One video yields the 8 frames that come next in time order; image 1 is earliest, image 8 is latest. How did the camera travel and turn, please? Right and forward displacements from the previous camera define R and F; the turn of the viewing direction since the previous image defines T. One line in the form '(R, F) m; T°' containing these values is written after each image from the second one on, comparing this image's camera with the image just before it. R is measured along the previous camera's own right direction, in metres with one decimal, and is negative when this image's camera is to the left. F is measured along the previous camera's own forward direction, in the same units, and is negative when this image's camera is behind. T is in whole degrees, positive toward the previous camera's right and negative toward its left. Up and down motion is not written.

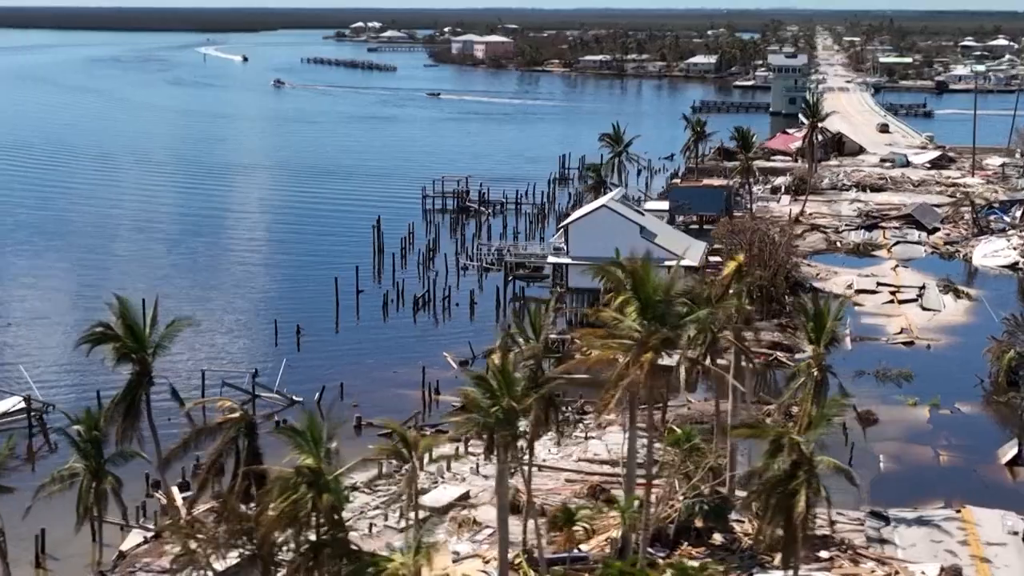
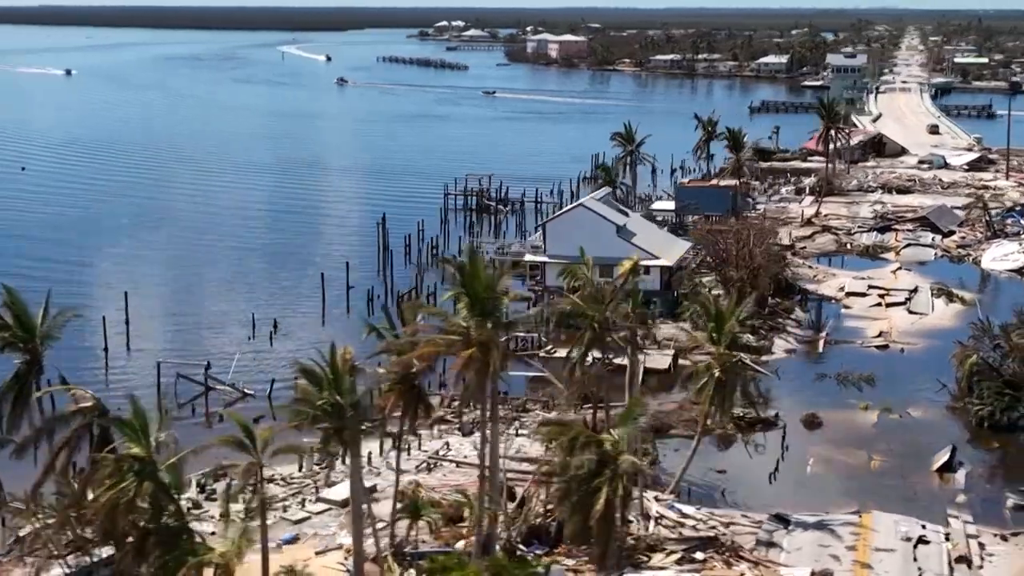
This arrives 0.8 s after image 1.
(+3.0, 0.0) m; -3°
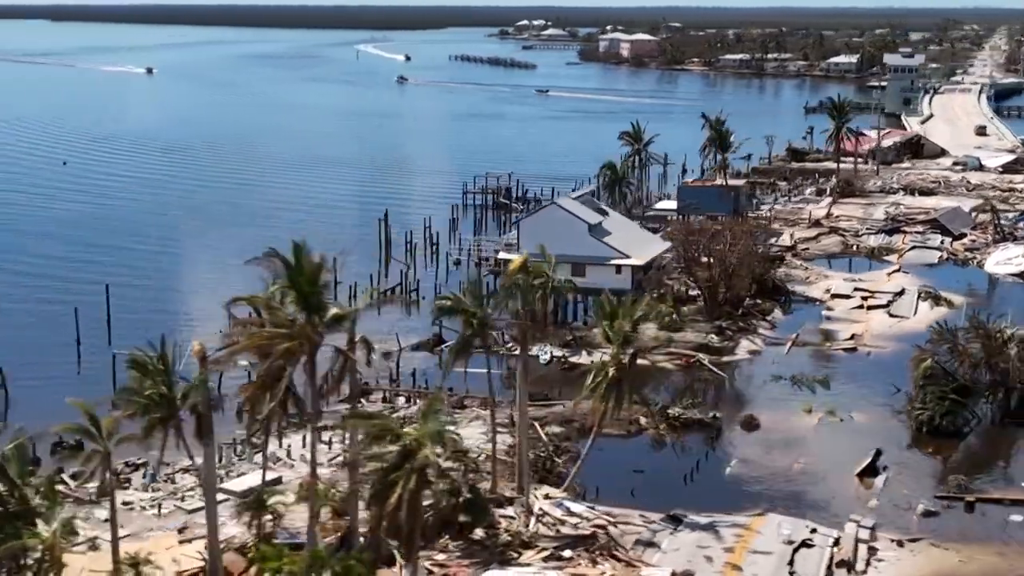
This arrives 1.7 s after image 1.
(+3.1, 0.0) m; -3°
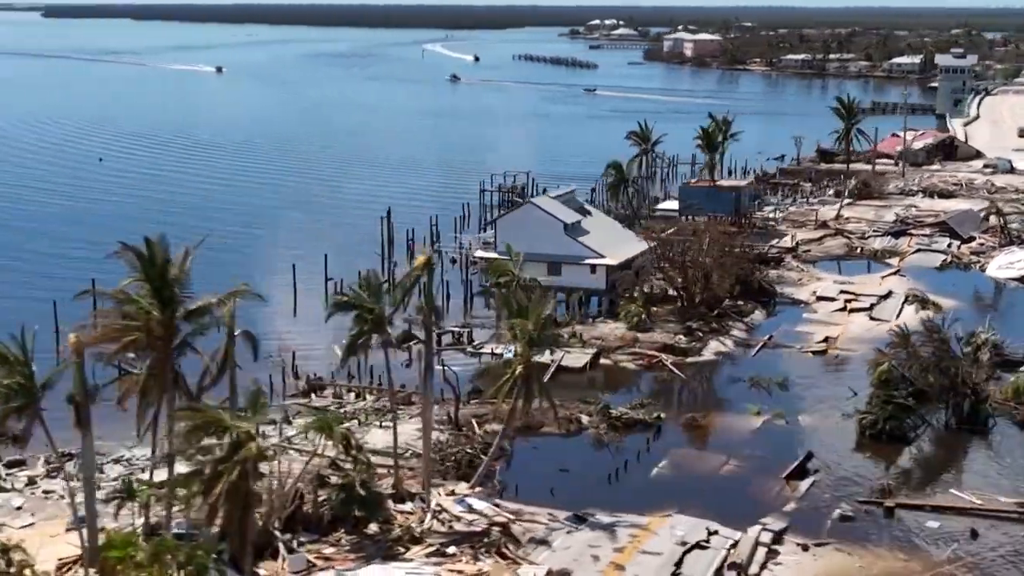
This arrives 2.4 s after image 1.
(+2.7, 0.0) m; -3°
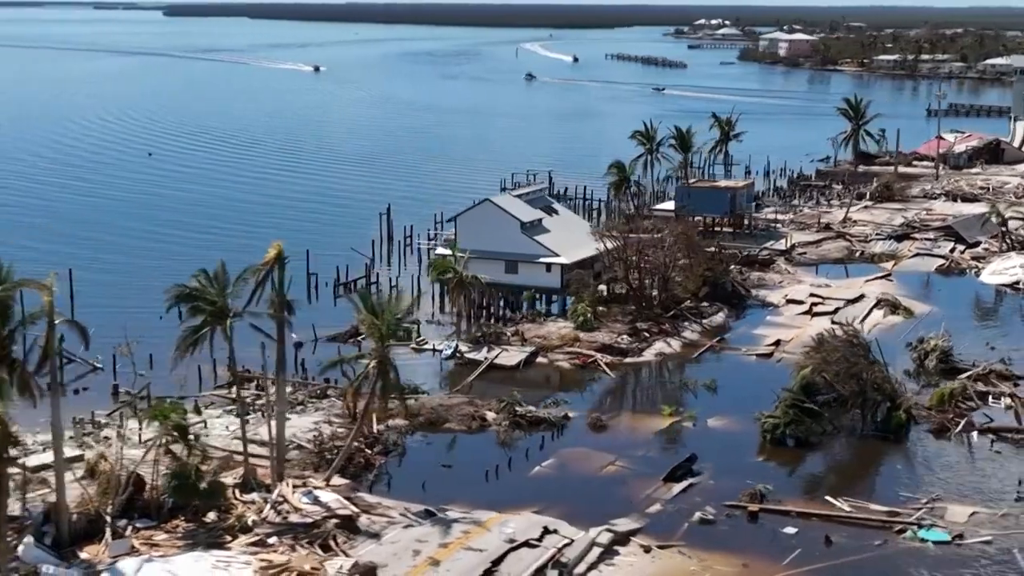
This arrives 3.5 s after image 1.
(+4.2, +0.1) m; -4°
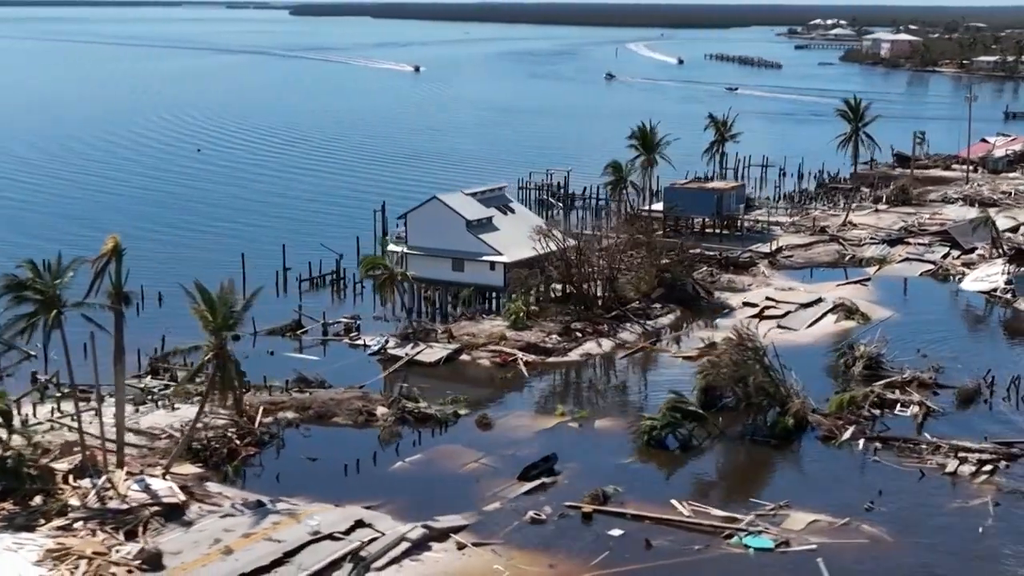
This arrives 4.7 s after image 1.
(+4.7, +0.1) m; -5°
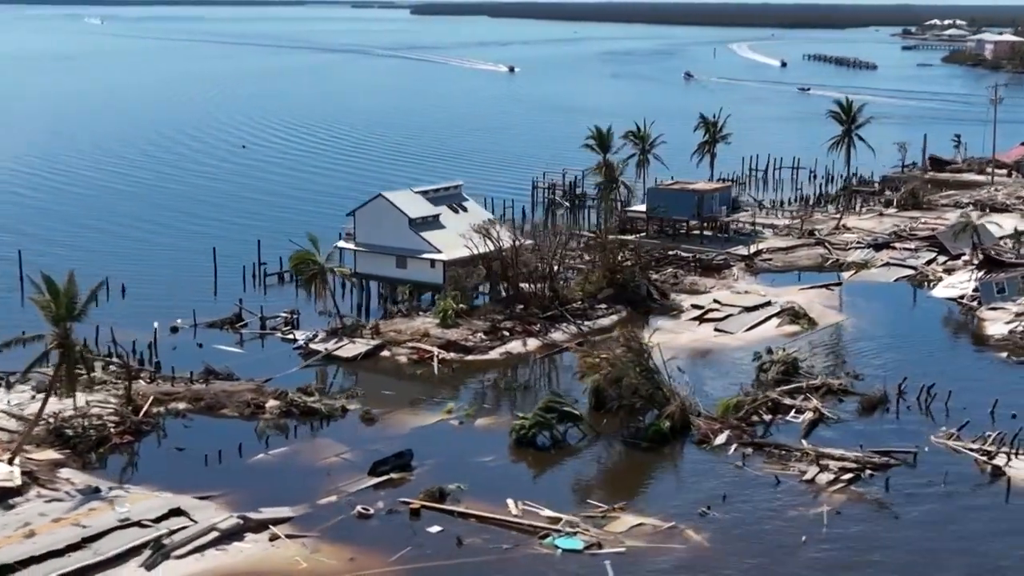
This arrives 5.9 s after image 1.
(+4.7, +0.1) m; -5°
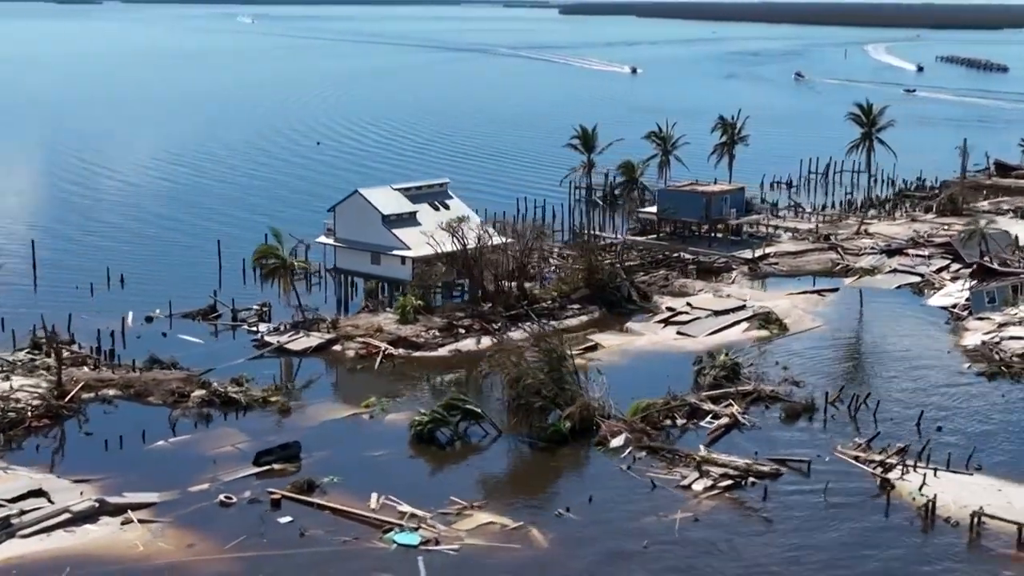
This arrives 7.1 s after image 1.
(+4.7, +0.1) m; -6°
